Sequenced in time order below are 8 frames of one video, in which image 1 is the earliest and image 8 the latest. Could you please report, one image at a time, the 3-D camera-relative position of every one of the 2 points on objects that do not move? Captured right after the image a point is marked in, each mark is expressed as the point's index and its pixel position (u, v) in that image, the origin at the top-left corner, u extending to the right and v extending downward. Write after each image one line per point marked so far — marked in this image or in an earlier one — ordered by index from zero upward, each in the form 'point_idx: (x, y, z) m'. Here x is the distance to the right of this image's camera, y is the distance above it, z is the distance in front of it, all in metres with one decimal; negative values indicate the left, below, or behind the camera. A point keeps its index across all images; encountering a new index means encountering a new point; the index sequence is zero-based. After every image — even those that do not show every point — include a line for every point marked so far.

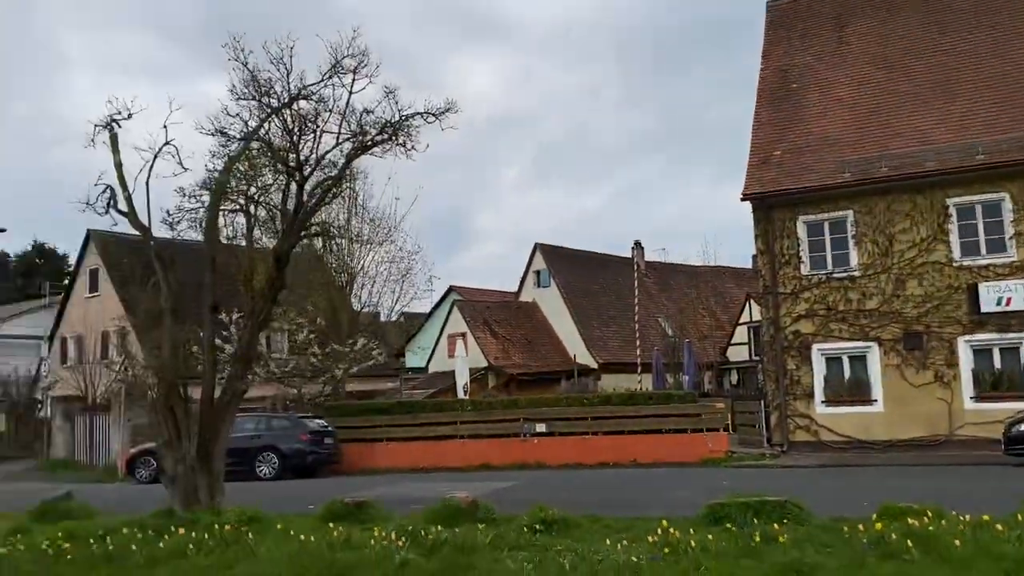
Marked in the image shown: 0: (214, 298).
0: (-4.4, -0.2, +12.9) m
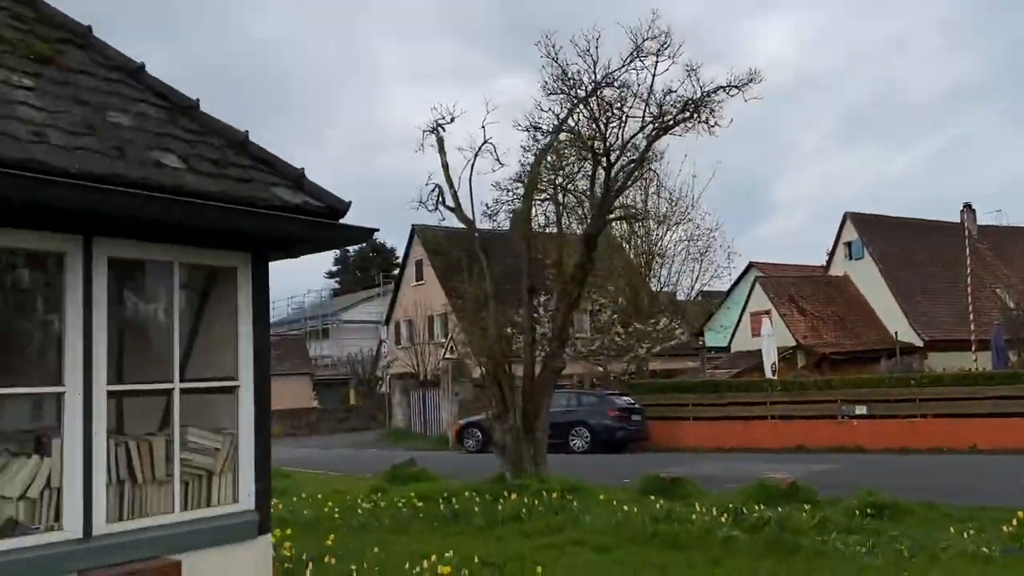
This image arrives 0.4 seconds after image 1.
0: (+0.3, +0.1, +13.8) m
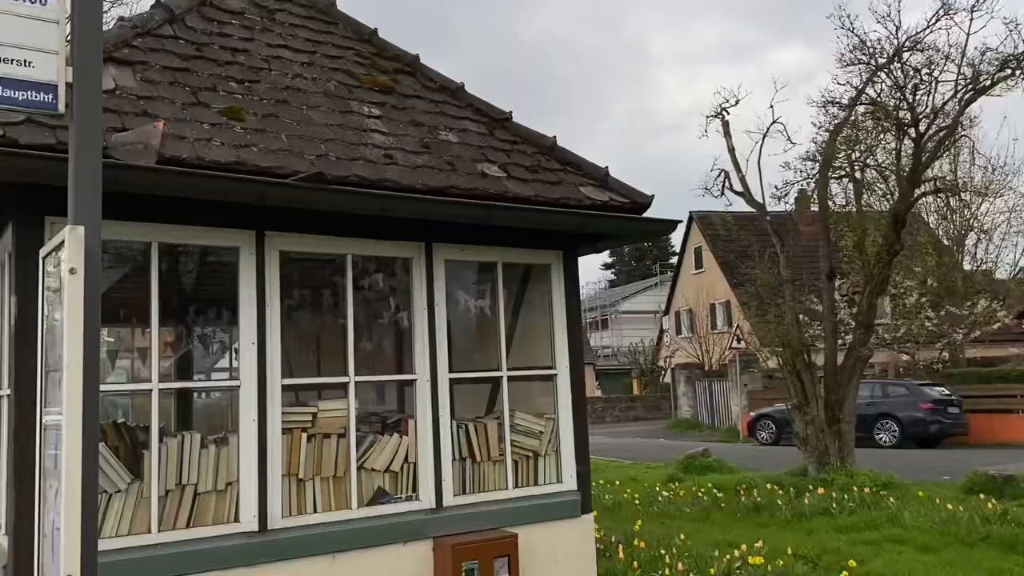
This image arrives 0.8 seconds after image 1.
0: (+4.8, +0.3, +13.1) m
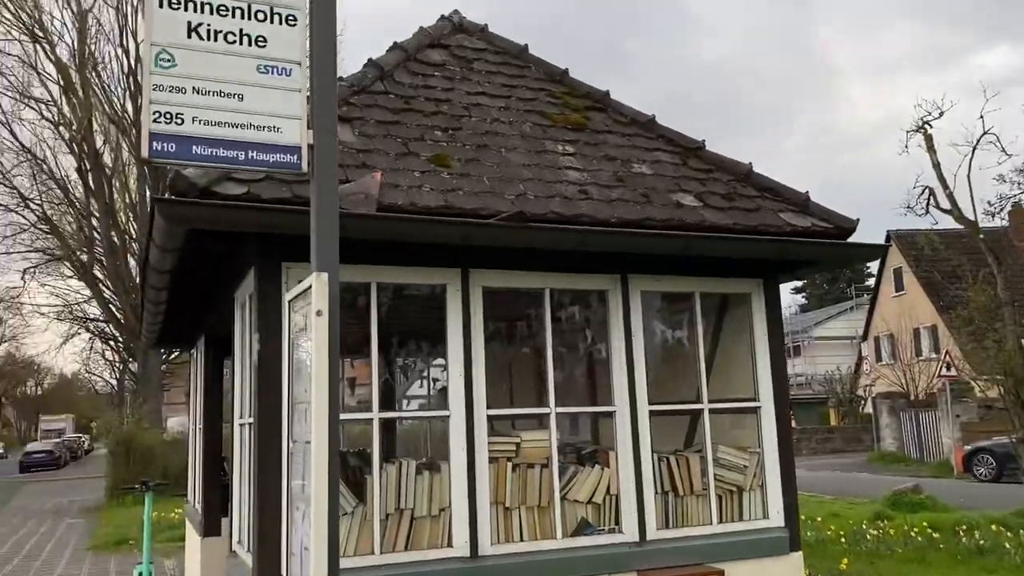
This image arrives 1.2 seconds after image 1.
0: (+7.5, 0.0, +12.0) m
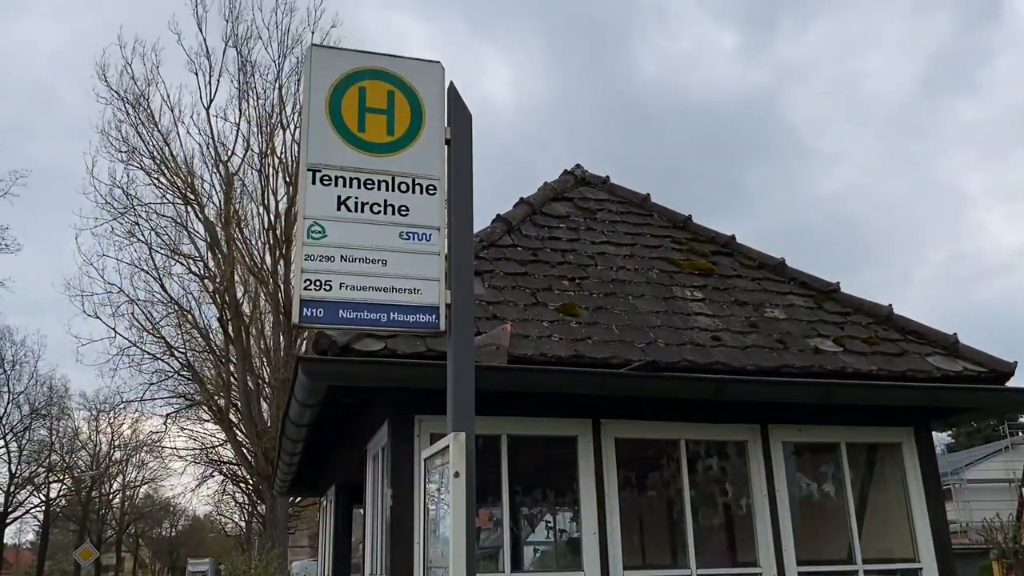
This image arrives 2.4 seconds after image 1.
0: (+9.1, -1.7, +10.7) m
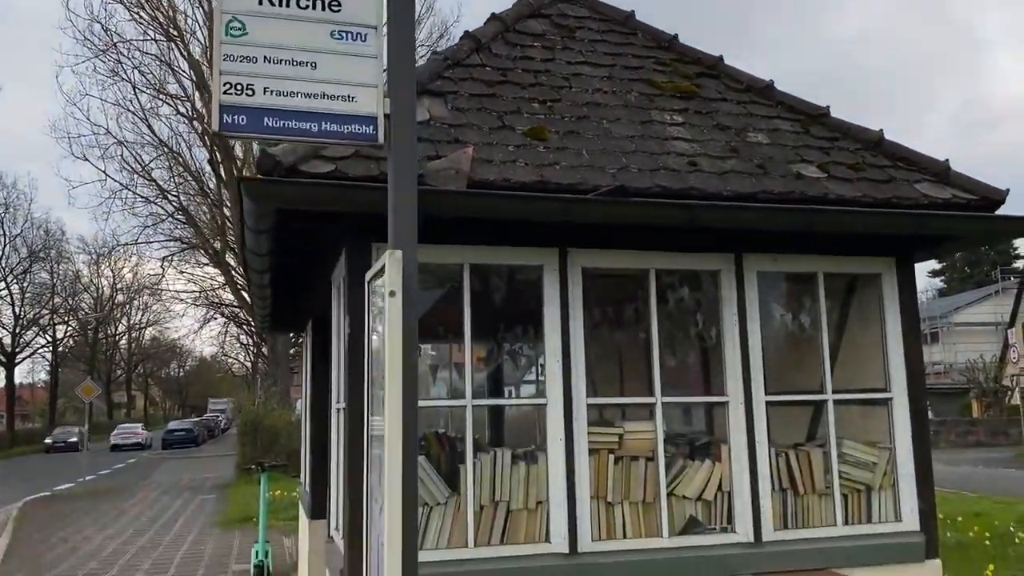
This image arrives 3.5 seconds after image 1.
0: (+8.9, +0.3, +10.6) m
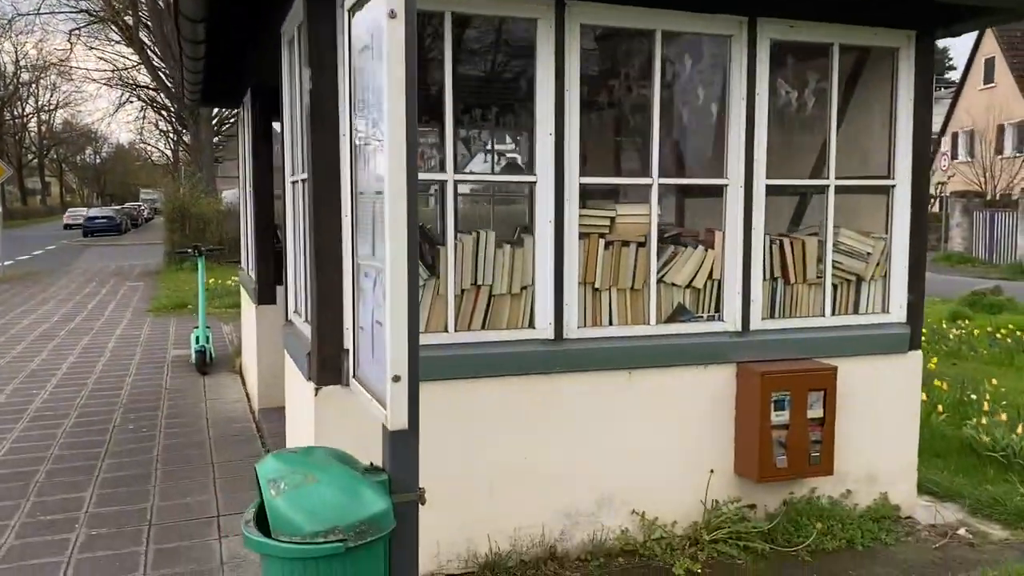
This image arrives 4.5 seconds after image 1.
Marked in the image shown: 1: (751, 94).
0: (+8.3, +2.6, +10.5) m
1: (+1.1, +0.9, +4.1) m
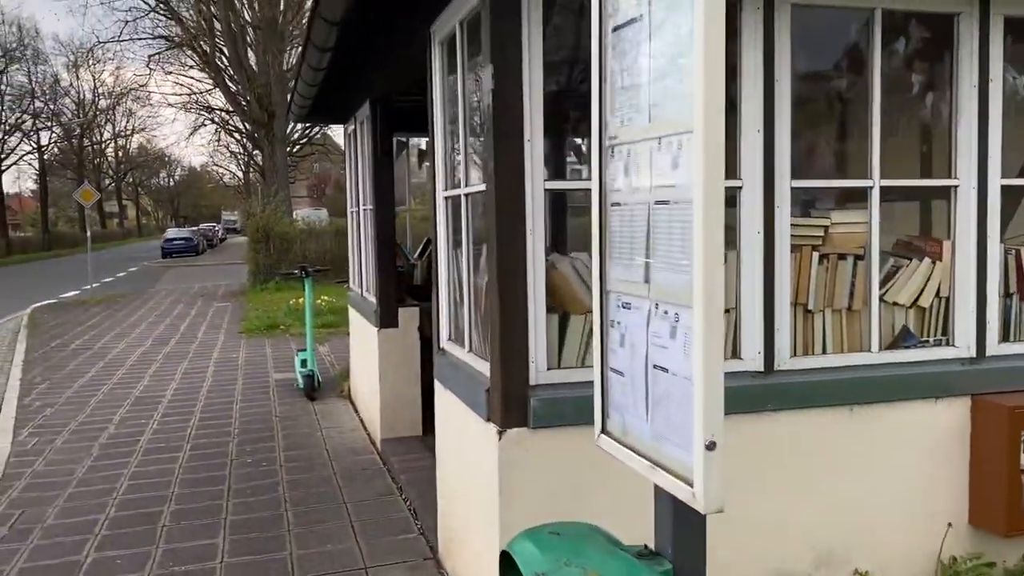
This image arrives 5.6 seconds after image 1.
0: (+9.5, +2.5, +9.4) m
1: (+1.9, +0.8, +3.5) m
